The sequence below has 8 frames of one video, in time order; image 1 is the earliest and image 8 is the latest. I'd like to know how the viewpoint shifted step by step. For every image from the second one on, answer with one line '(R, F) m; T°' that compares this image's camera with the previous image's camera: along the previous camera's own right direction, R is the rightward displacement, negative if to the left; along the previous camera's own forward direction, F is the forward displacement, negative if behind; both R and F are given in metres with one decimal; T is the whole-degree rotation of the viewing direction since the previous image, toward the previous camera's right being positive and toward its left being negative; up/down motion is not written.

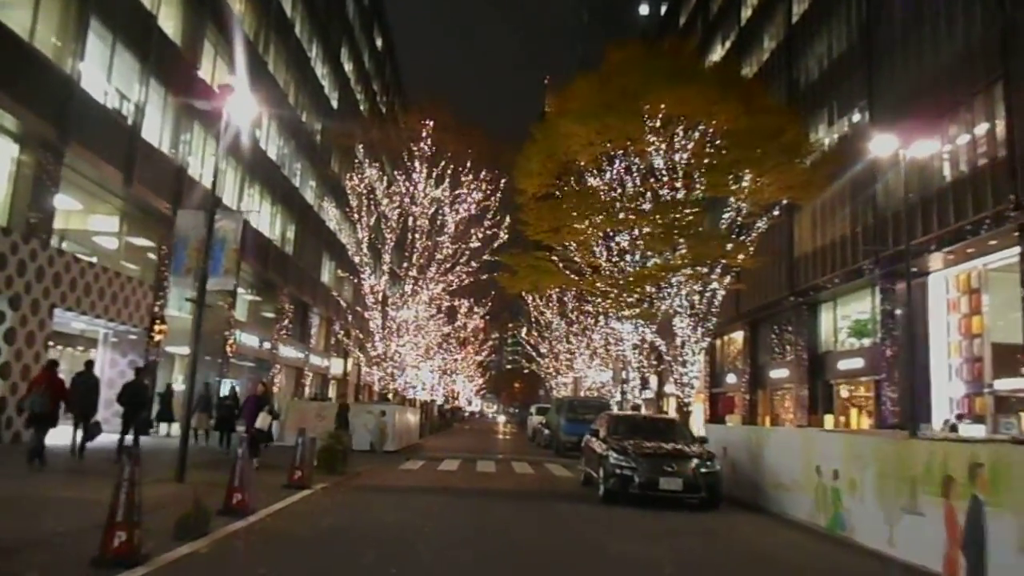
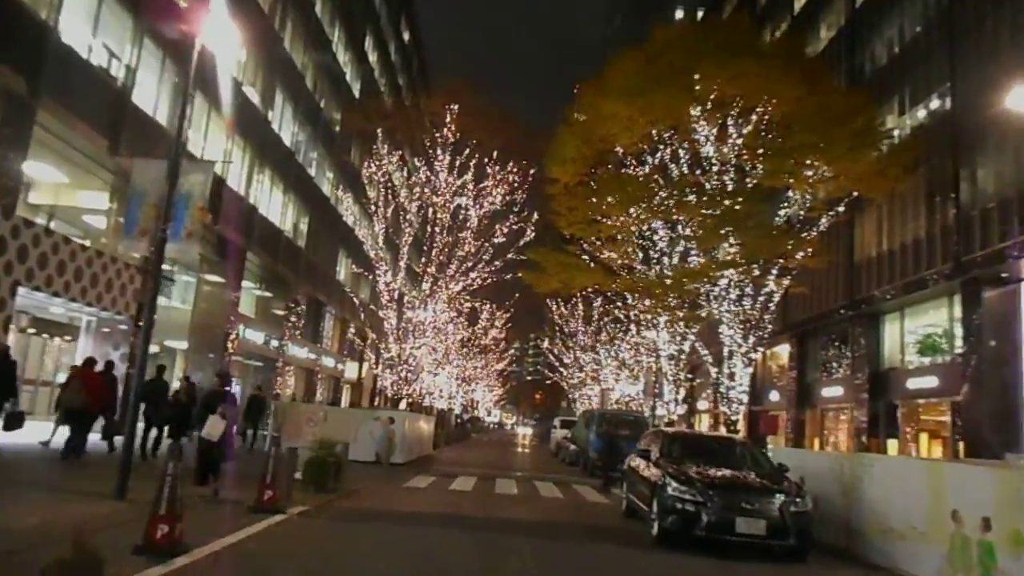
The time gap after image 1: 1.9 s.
(-0.1, +2.7) m; -2°
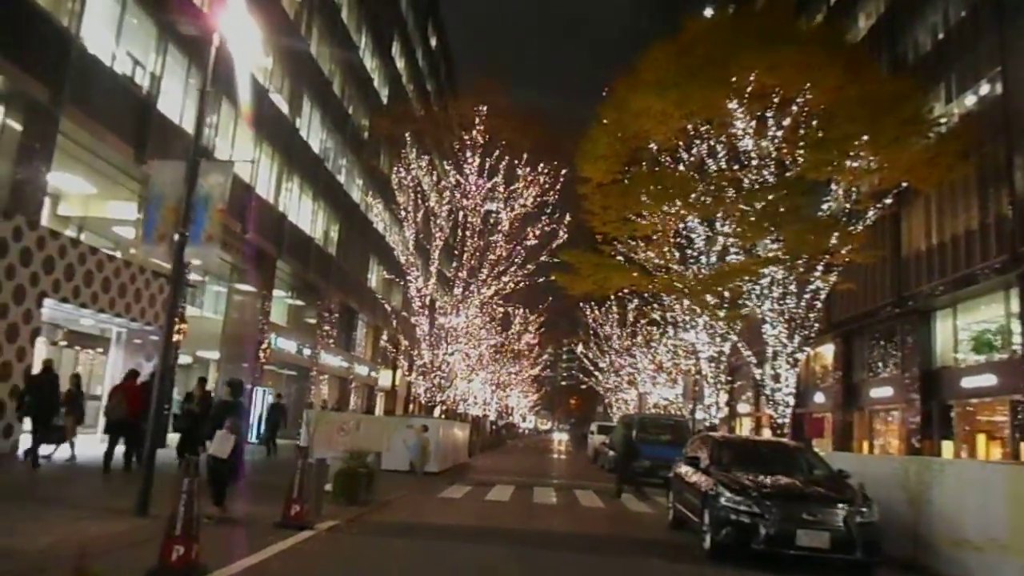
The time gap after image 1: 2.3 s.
(0.0, +0.6) m; -2°
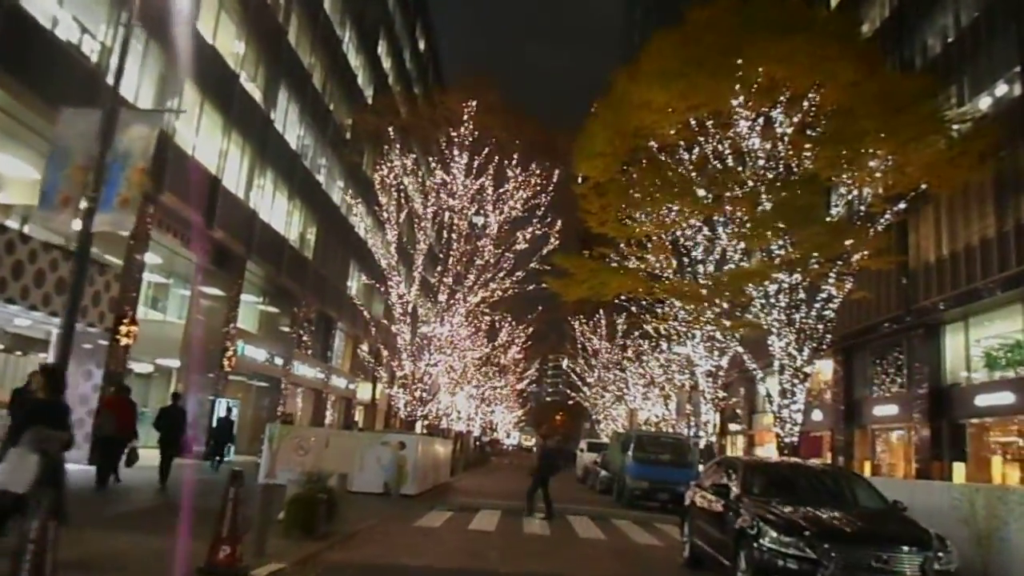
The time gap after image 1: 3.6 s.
(-0.1, +1.9) m; +1°
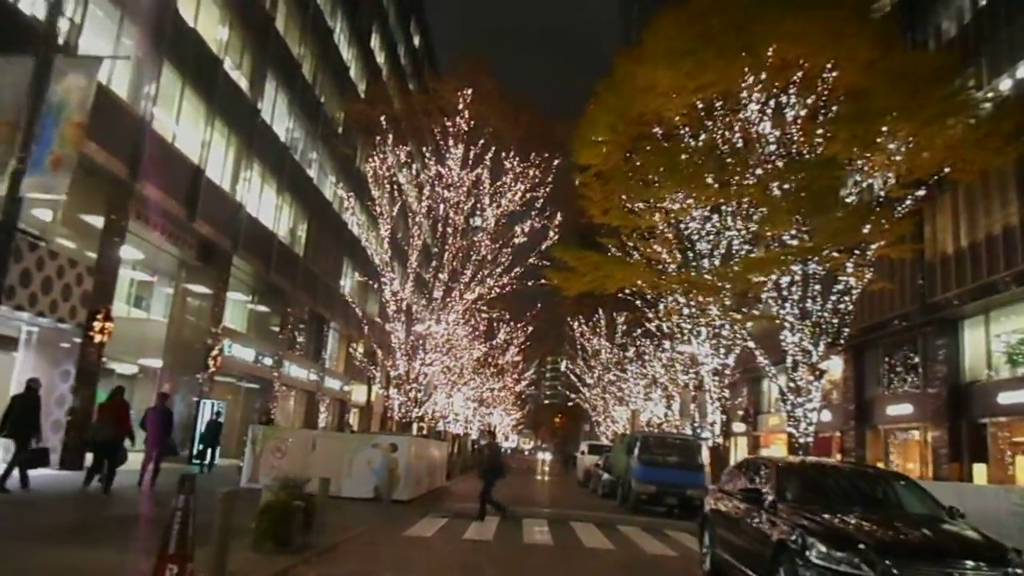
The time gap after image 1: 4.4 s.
(0.0, +1.1) m; 0°
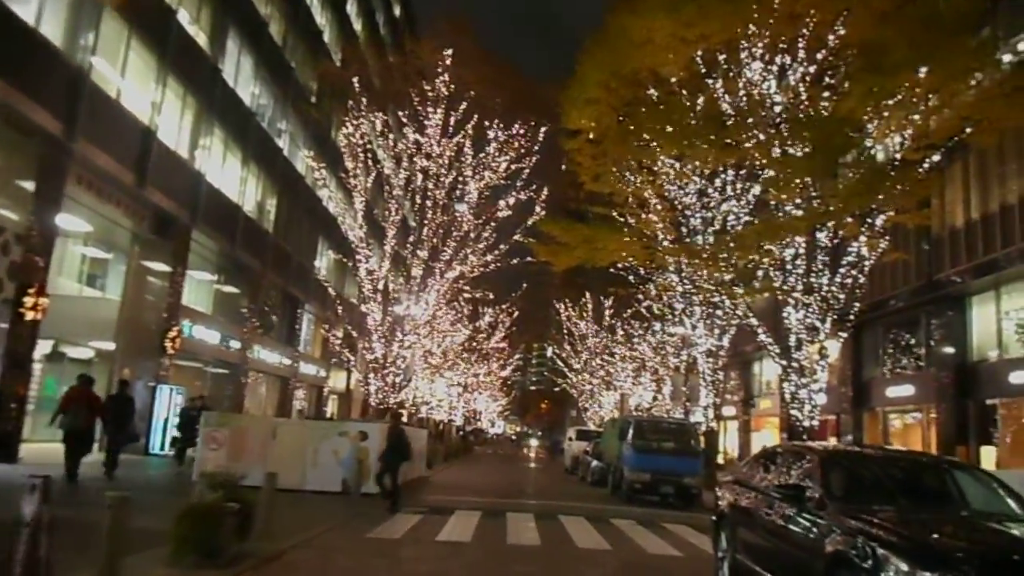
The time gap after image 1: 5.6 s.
(+0.1, +1.6) m; +1°
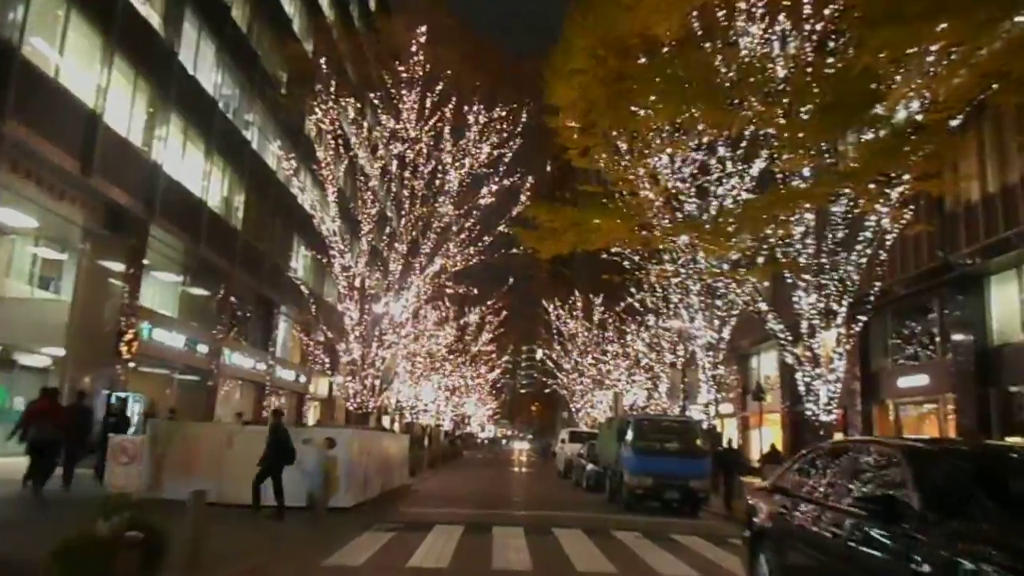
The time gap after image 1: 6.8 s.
(+0.1, +1.7) m; +1°
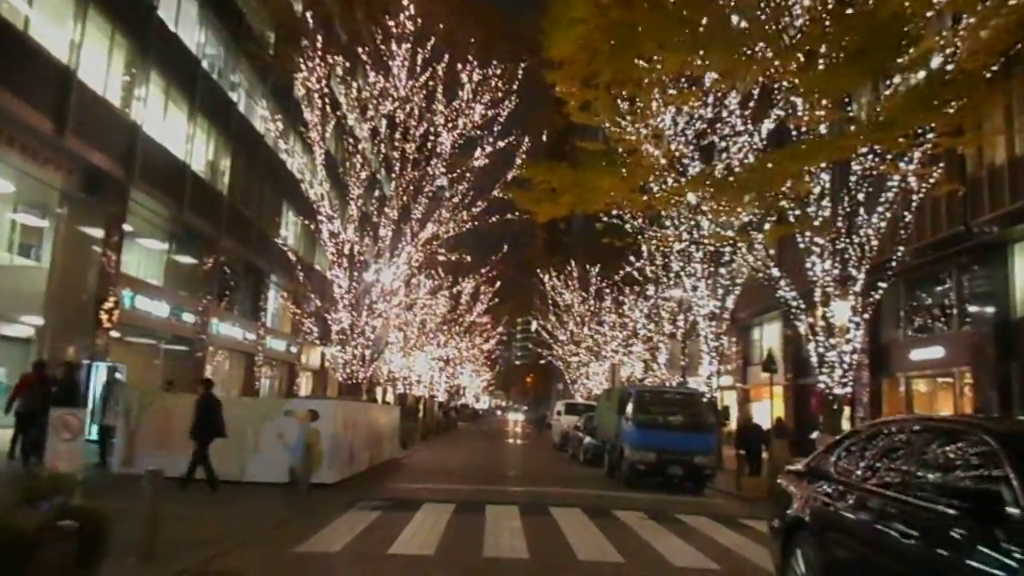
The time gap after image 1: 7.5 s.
(0.0, +0.9) m; 0°
